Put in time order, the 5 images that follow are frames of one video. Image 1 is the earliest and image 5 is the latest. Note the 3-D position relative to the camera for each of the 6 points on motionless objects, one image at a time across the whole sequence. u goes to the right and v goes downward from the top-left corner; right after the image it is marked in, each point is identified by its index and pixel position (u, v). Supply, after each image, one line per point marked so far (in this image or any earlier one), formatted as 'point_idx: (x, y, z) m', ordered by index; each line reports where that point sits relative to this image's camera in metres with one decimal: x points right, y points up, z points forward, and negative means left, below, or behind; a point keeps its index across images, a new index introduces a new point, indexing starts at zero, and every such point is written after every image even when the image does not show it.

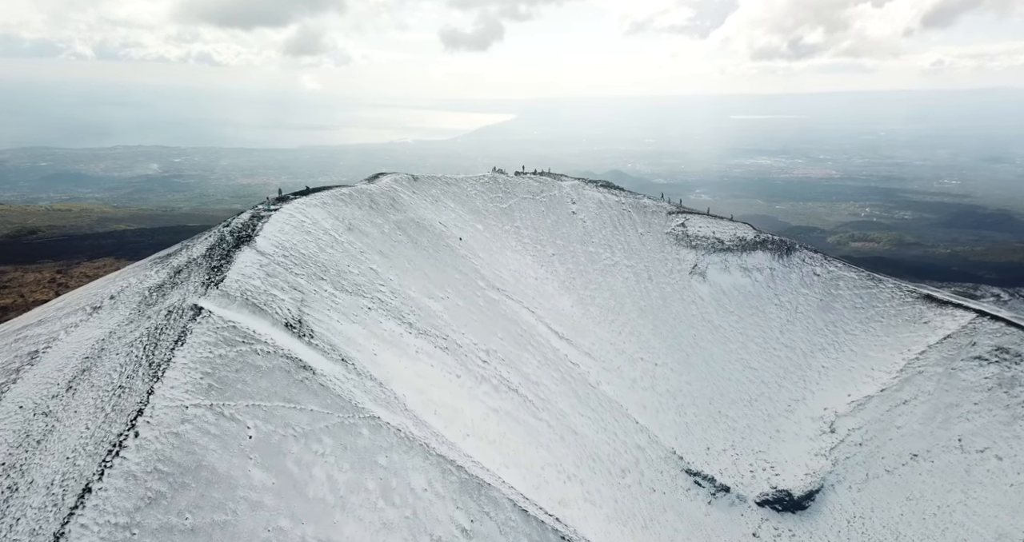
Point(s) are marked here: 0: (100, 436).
0: (-16.0, -6.4, +17.5) m
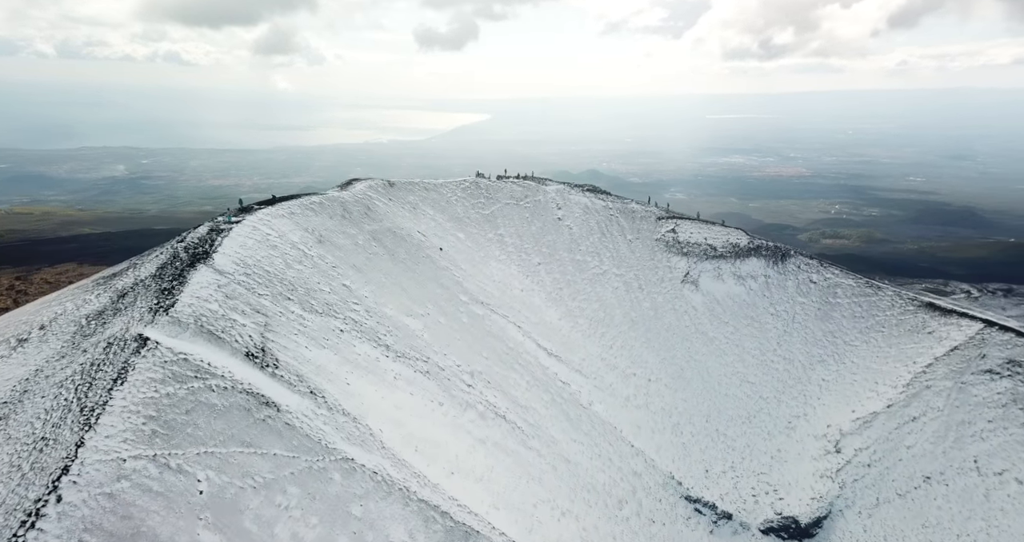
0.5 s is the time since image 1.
0: (-16.3, -7.6, +14.7) m
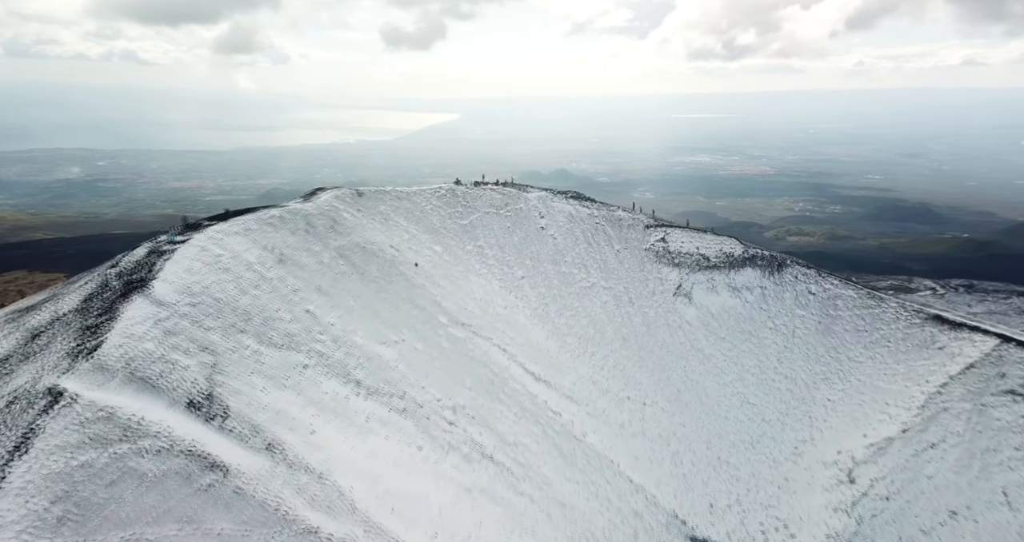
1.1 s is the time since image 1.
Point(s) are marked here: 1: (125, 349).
0: (-16.2, -9.1, +11.2) m
1: (-16.6, -3.3, +19.2) m
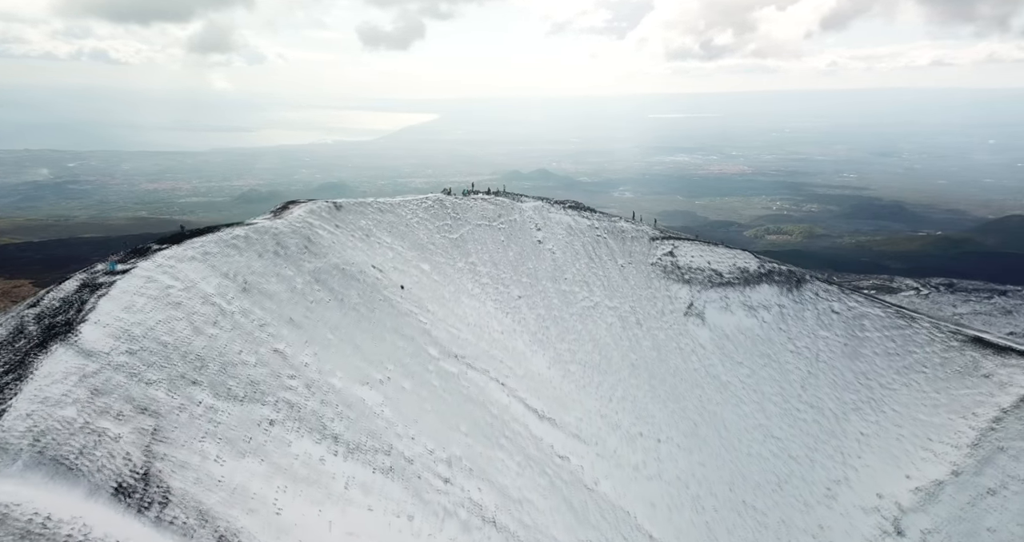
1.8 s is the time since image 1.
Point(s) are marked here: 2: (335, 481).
0: (-15.5, -10.7, +7.2) m
1: (-16.1, -5.0, +15.2) m
2: (-7.2, -8.5, +18.4) m
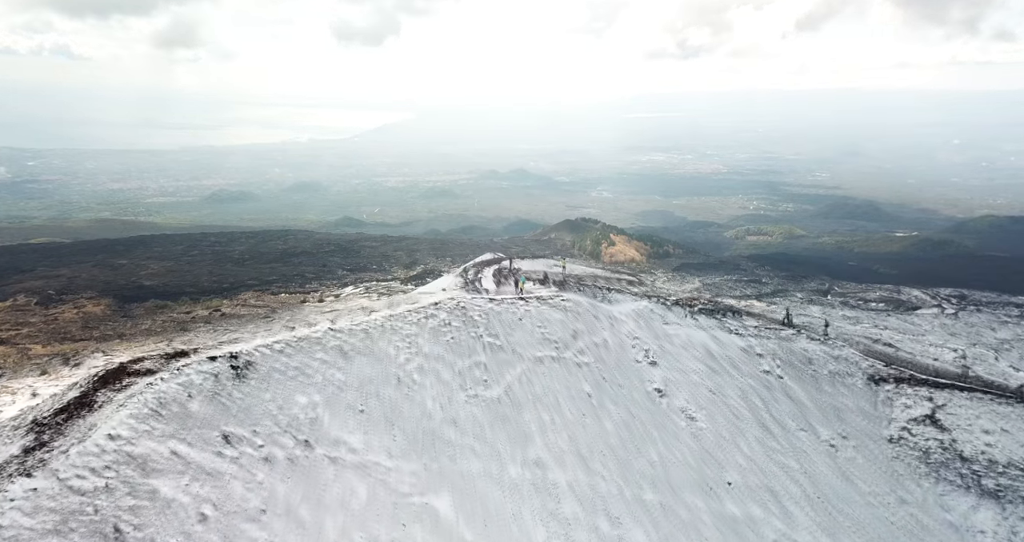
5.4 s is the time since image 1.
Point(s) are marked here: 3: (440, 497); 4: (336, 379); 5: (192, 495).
0: (-10.0, -18.4, -11.7) m
1: (-11.1, -12.7, -3.8) m
2: (-2.3, -16.1, -0.2) m
3: (-2.2, -7.1, +13.9) m
4: (-5.9, -3.5, +15.2) m
5: (-7.8, -5.3, +11.1) m
